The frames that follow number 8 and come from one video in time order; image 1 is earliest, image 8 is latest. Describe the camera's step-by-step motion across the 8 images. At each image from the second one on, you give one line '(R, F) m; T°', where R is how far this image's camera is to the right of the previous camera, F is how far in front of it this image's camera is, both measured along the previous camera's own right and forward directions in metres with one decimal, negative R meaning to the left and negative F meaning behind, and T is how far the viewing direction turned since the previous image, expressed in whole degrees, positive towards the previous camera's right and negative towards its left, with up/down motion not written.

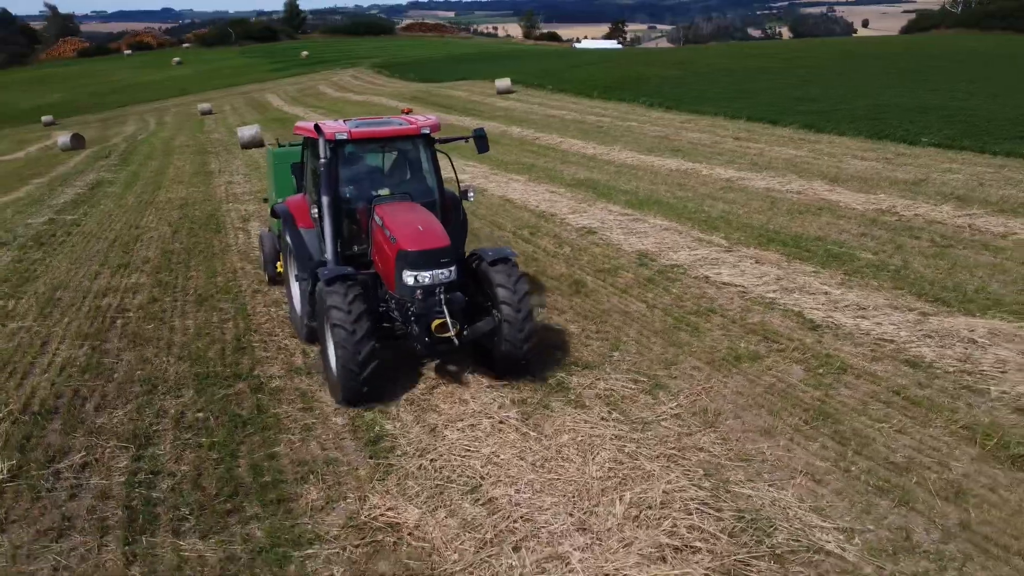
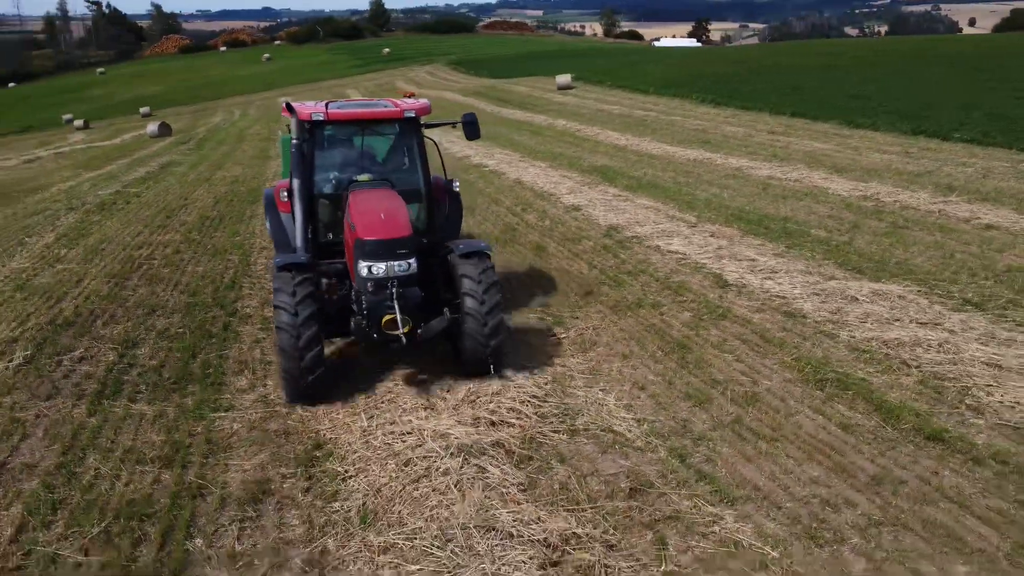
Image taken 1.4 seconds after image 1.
(+1.4, -1.0) m; -6°
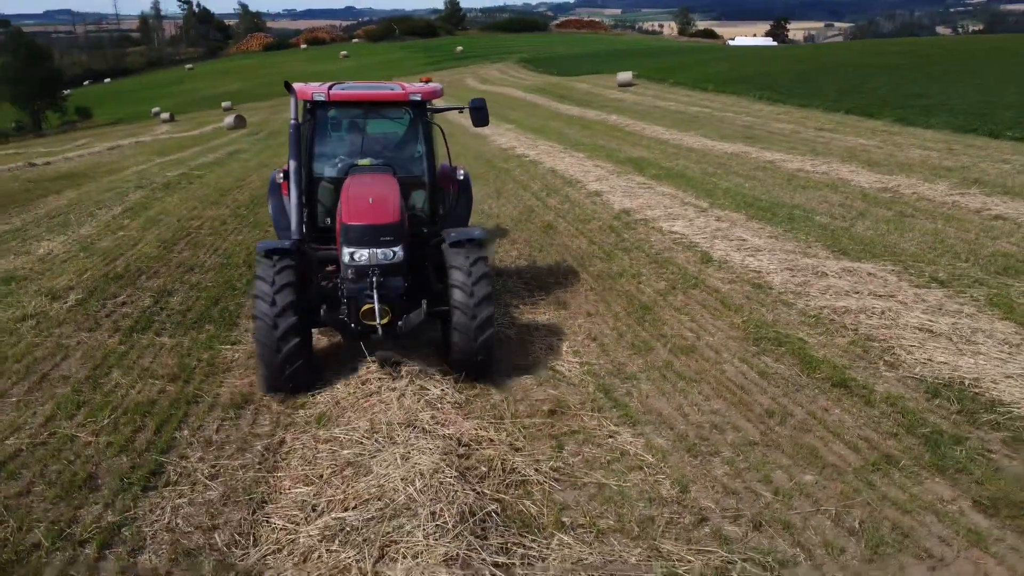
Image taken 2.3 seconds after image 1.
(+0.8, -0.7) m; -5°
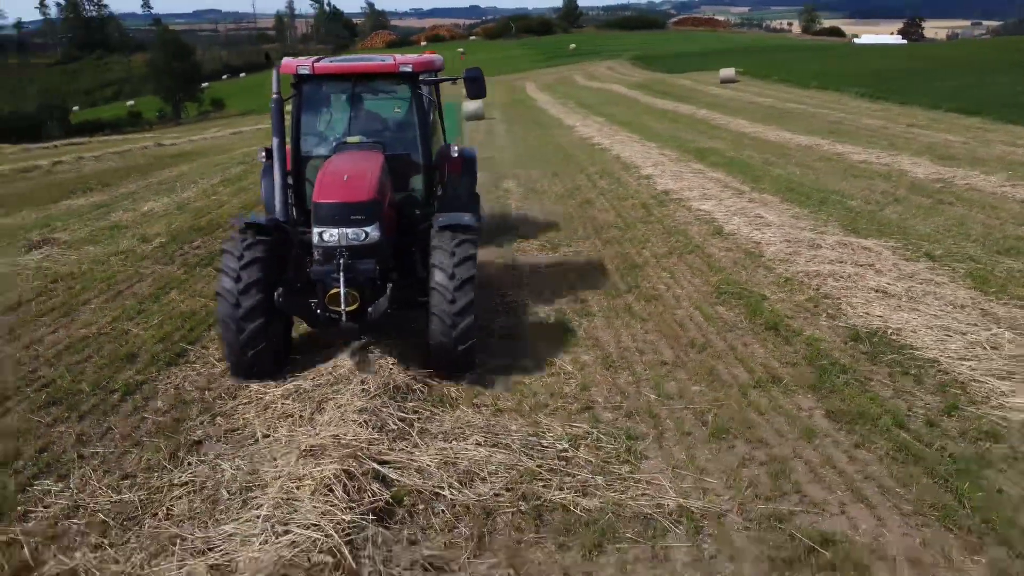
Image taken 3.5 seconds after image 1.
(+1.1, -0.8) m; -8°
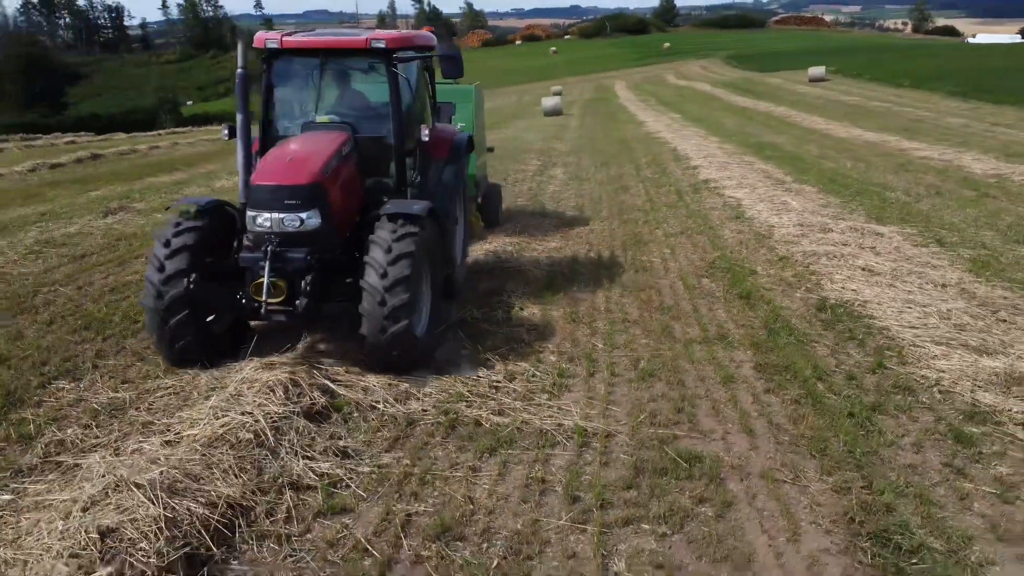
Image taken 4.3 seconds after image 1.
(+0.8, -0.5) m; -6°
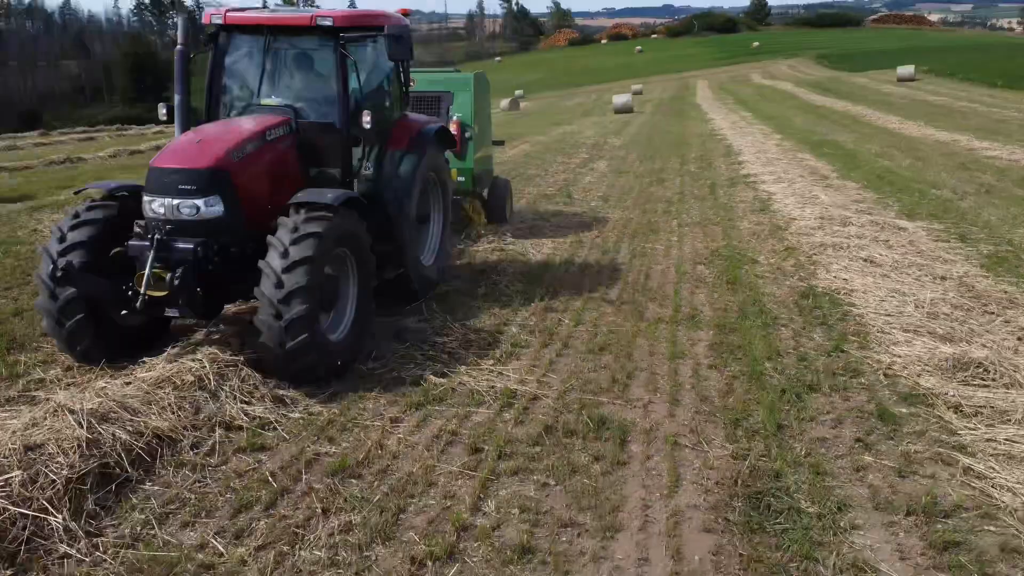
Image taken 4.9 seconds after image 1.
(+0.7, -0.1) m; -6°
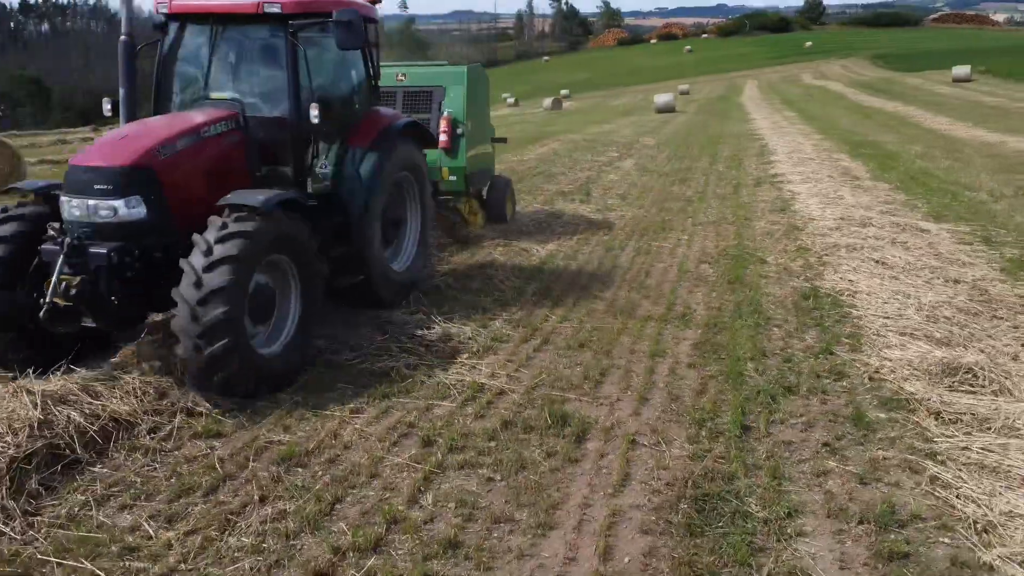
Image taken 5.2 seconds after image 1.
(+0.4, +0.1) m; -3°
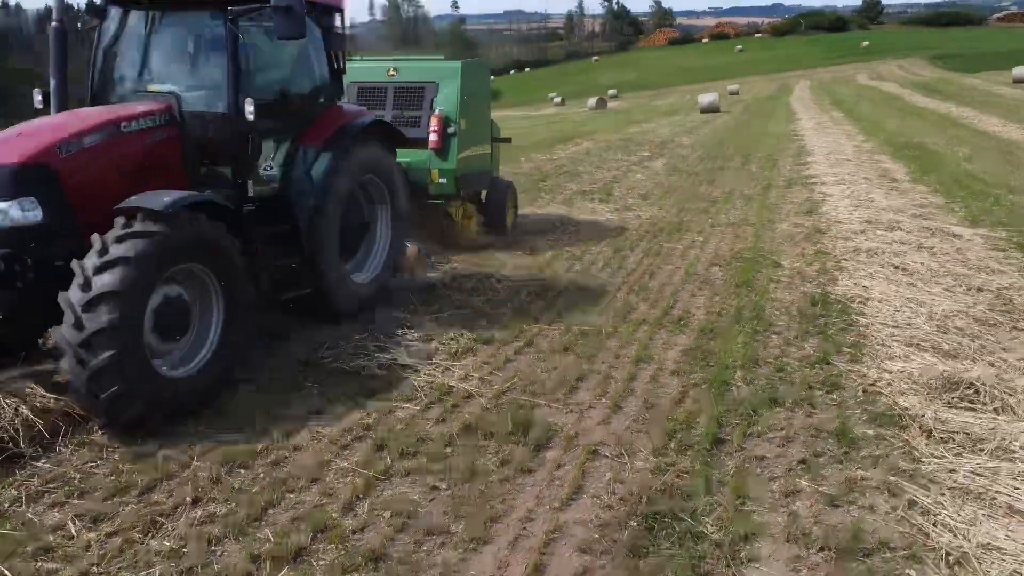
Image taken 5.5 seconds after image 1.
(+0.4, +0.2) m; -3°
